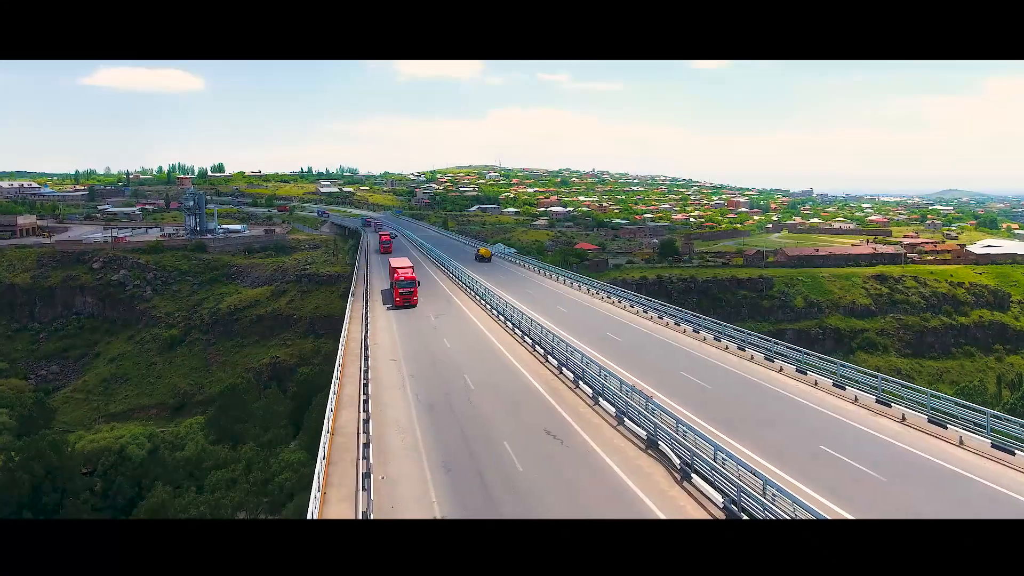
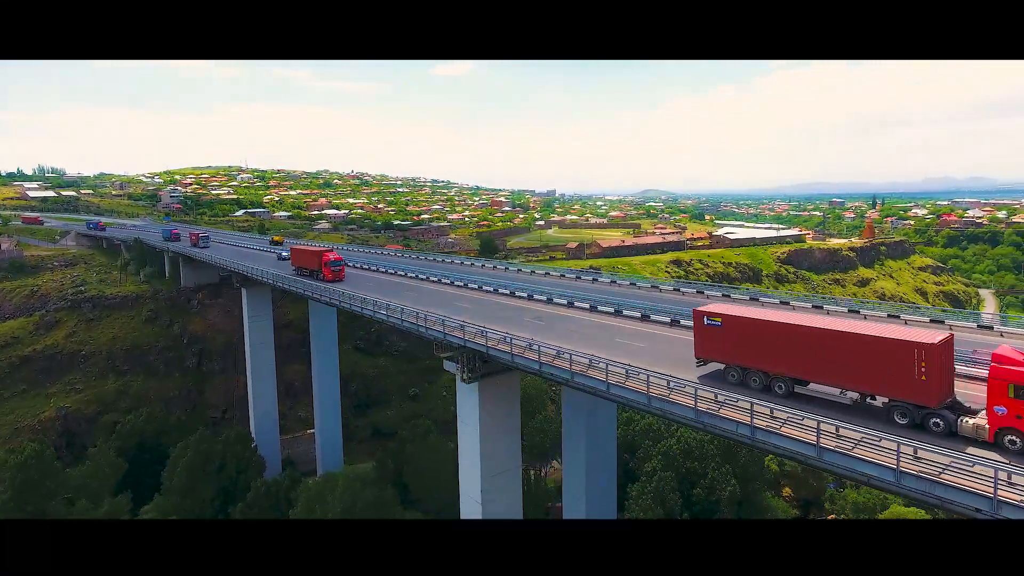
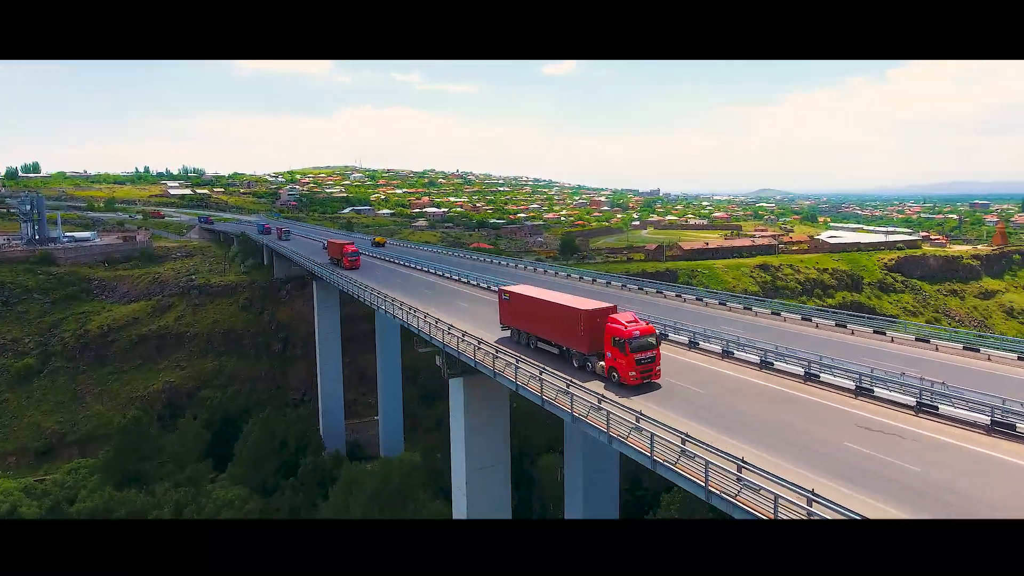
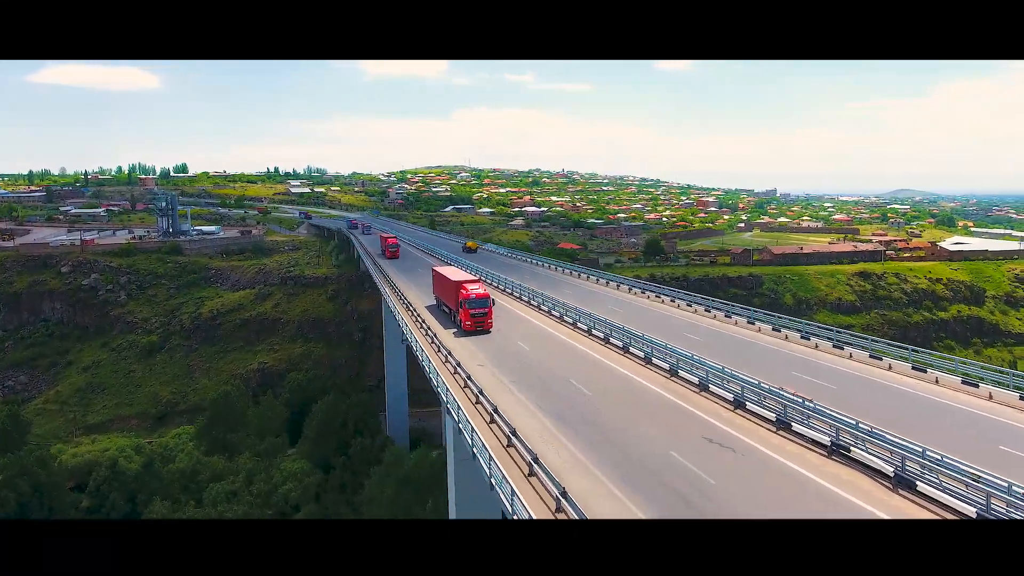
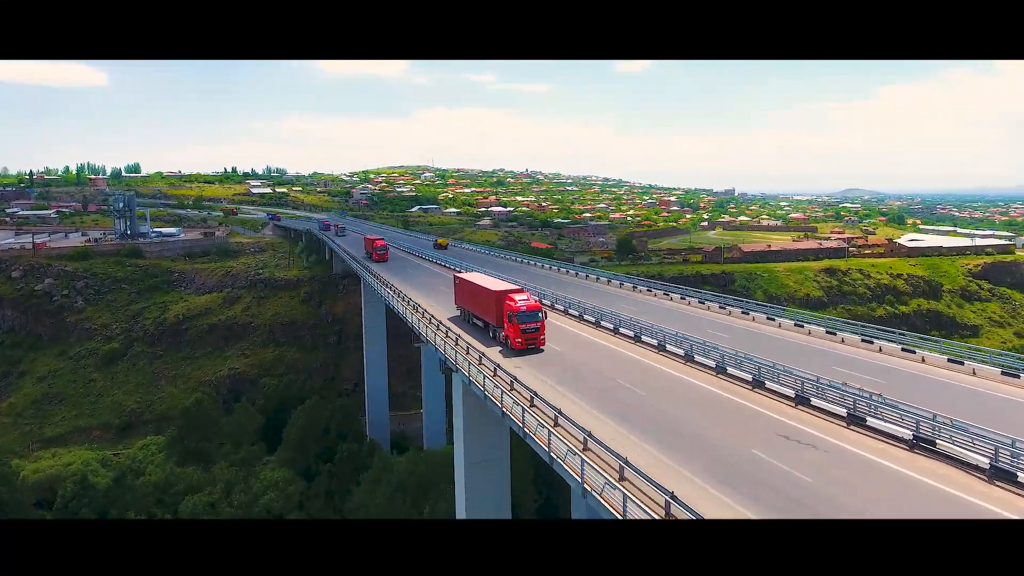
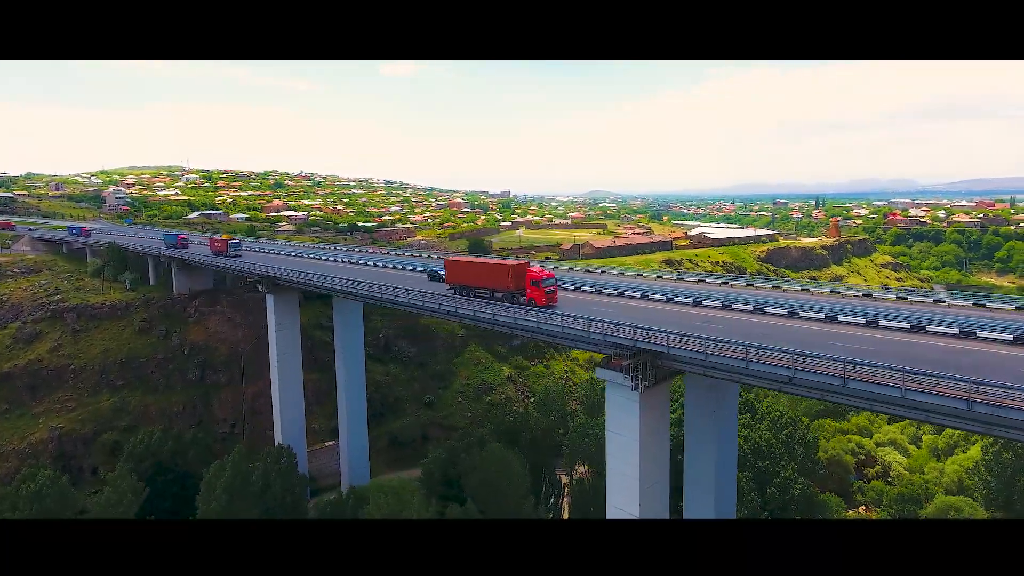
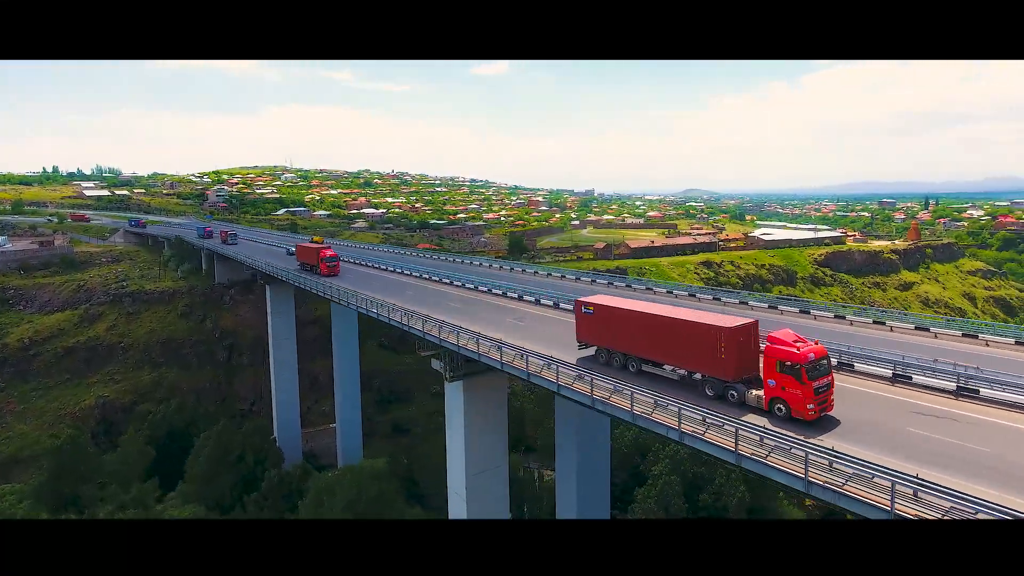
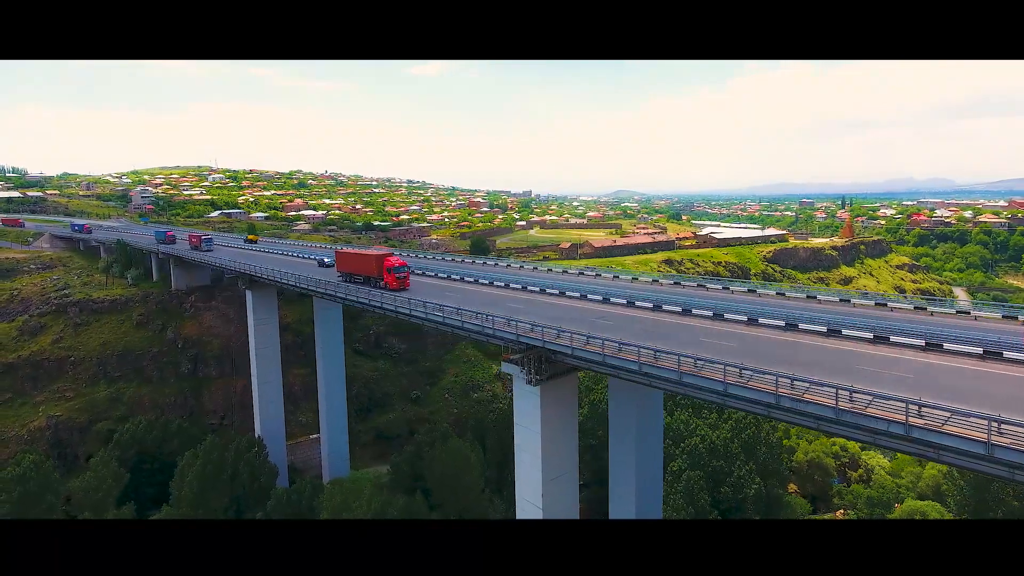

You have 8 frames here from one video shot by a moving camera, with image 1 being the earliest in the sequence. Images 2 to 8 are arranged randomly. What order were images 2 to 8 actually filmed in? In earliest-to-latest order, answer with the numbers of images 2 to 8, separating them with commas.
4, 5, 3, 7, 2, 8, 6
